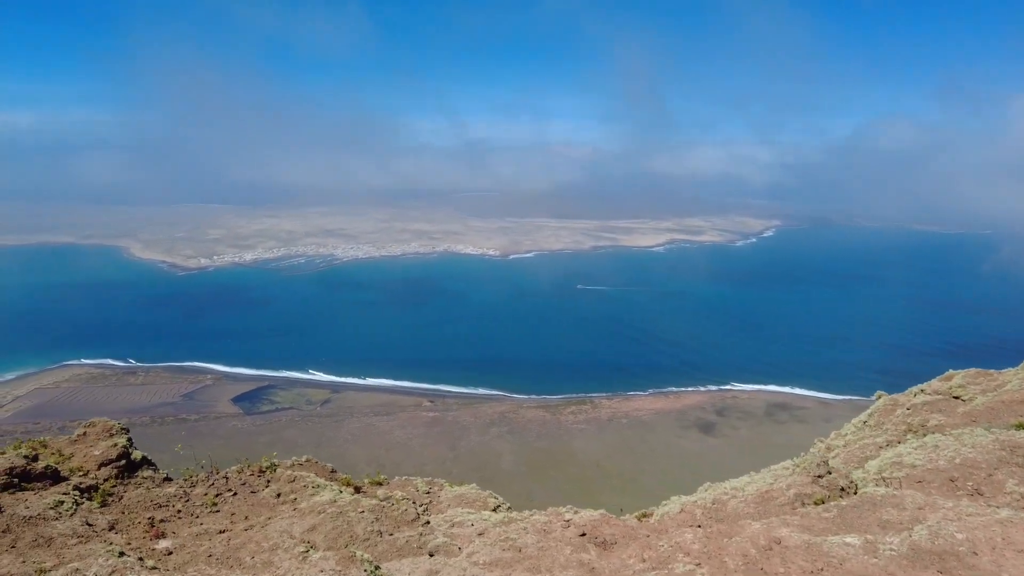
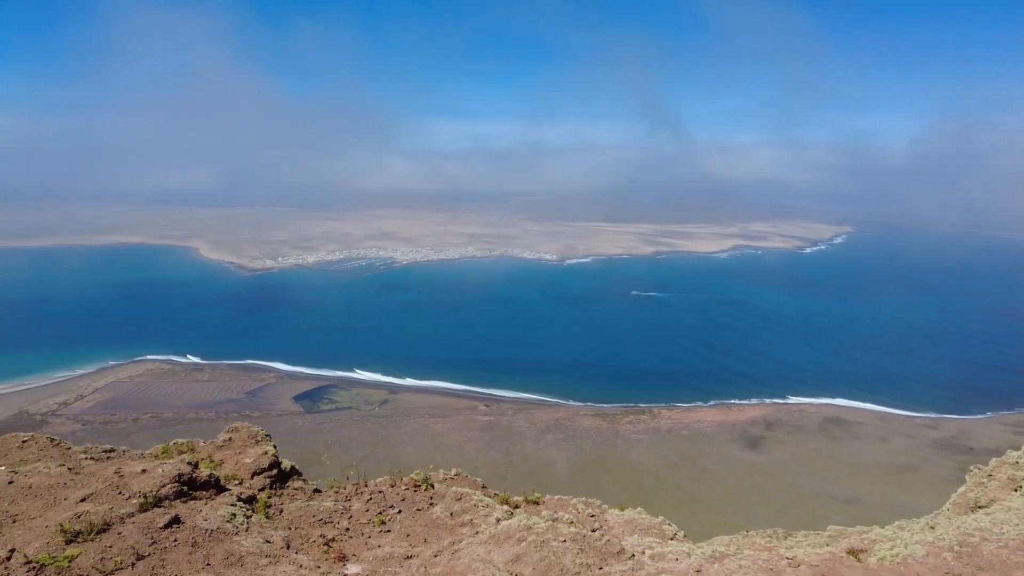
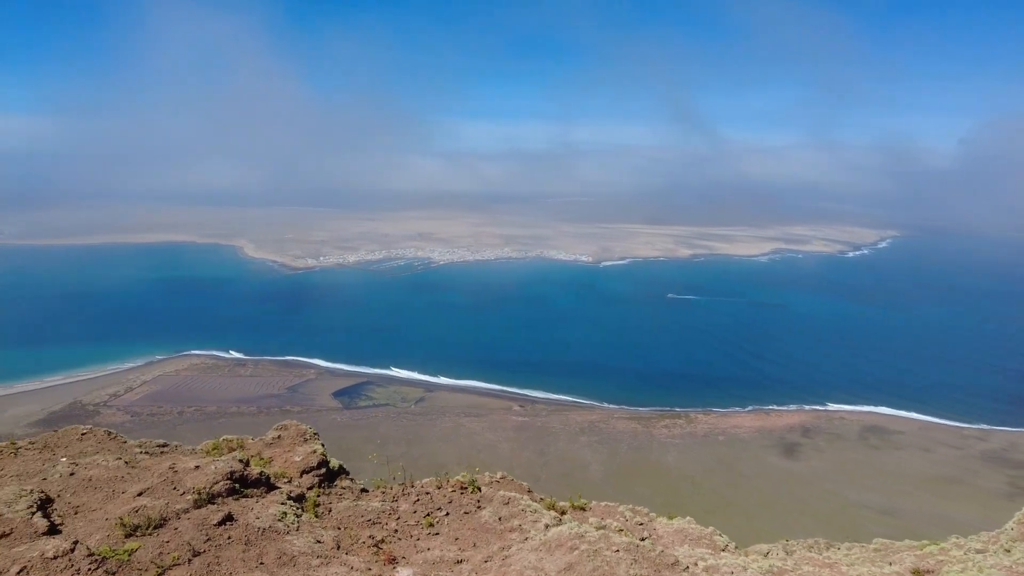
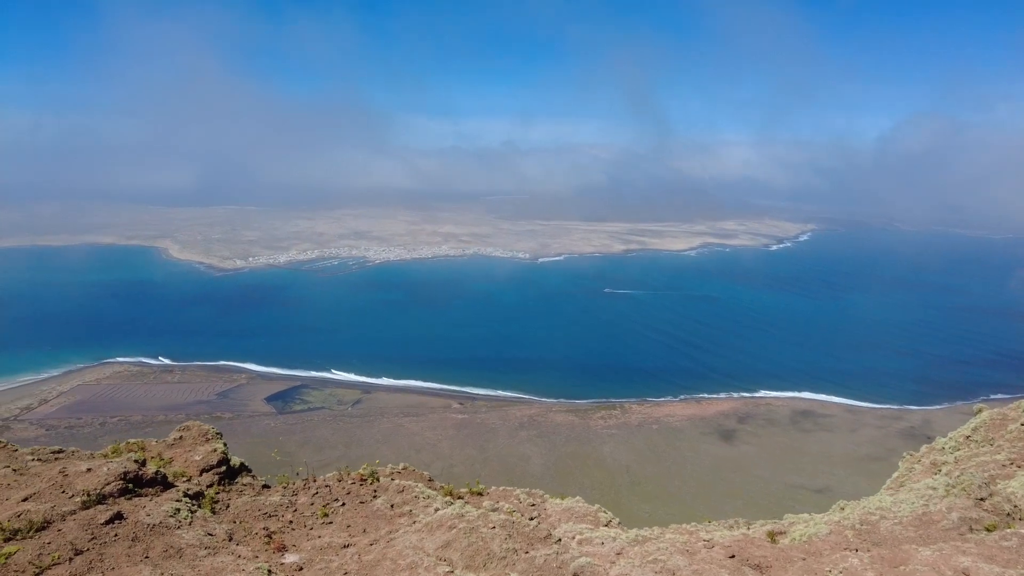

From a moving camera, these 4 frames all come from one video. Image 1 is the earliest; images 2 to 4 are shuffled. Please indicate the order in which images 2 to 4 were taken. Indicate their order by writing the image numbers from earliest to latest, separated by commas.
4, 2, 3
